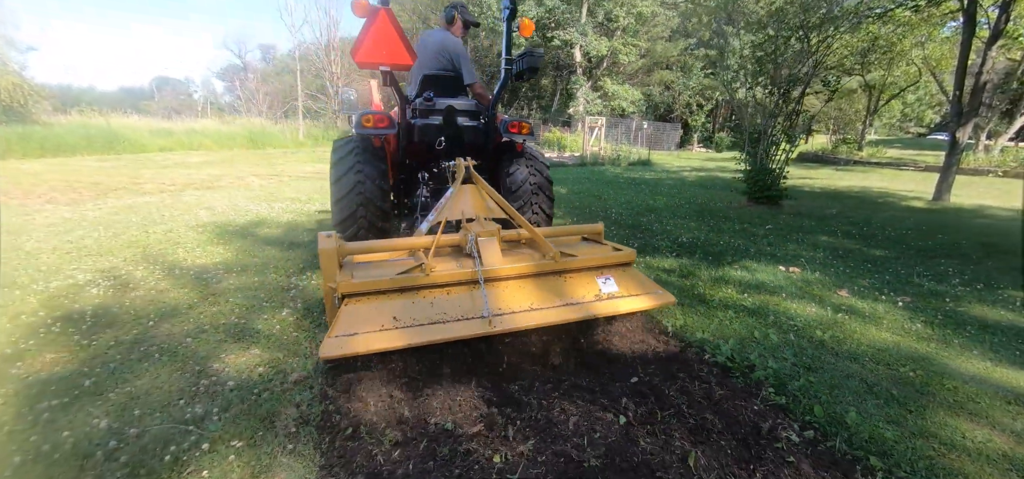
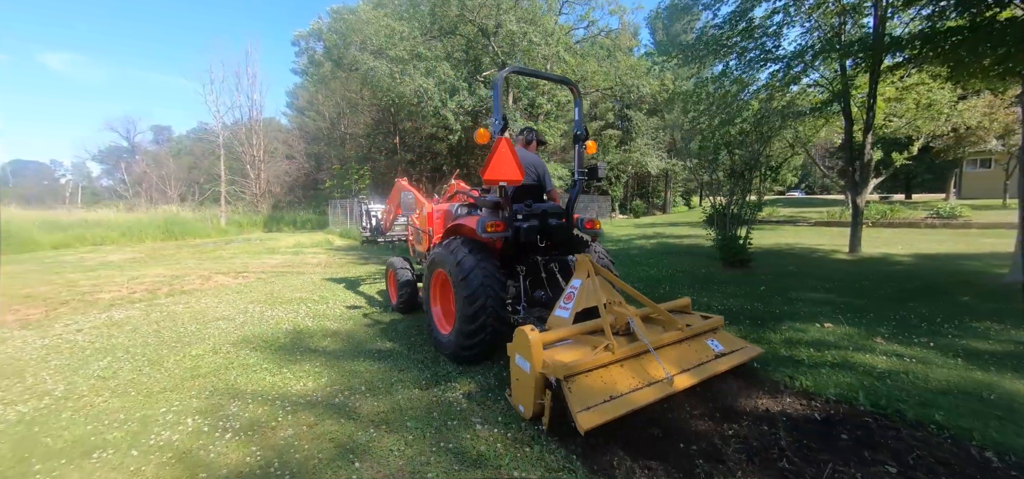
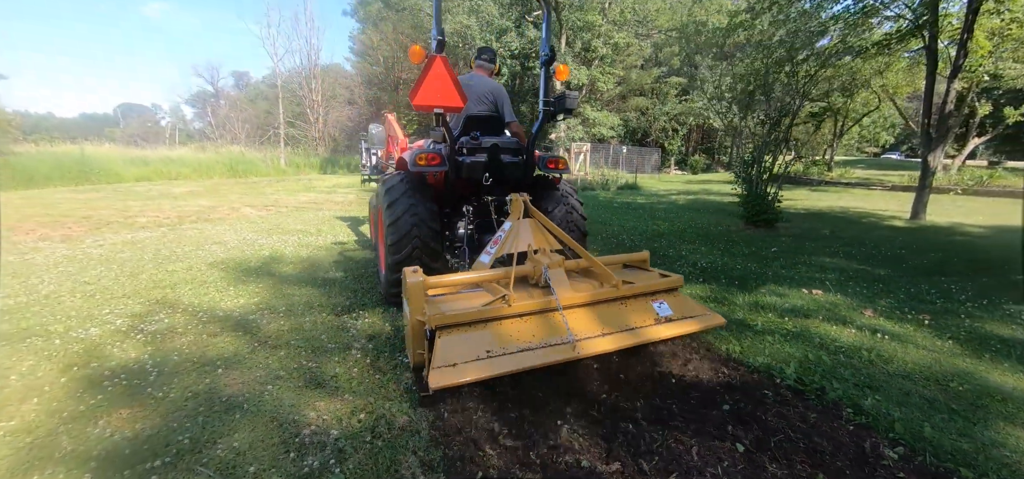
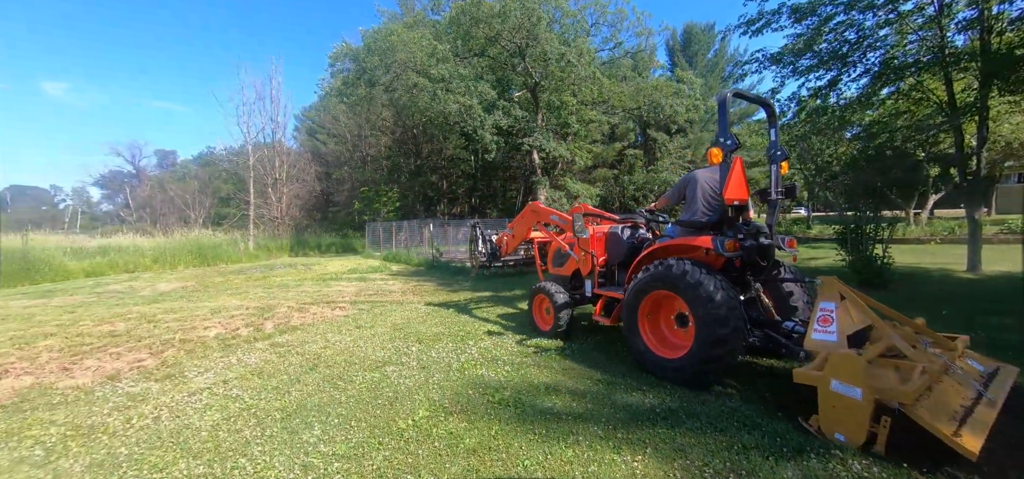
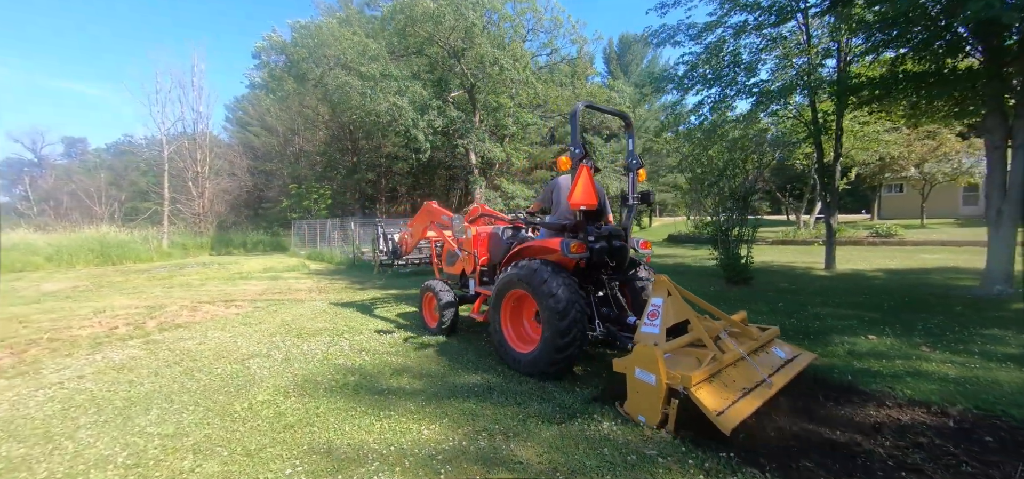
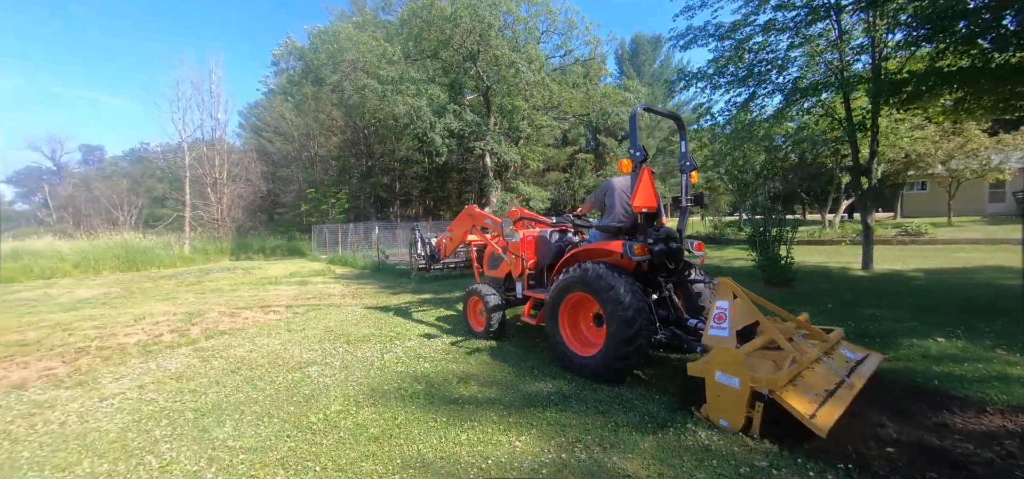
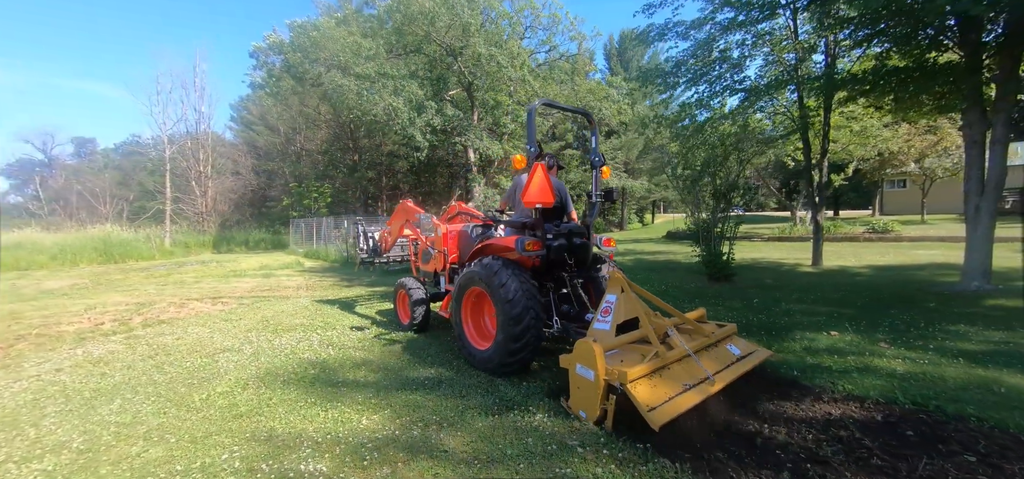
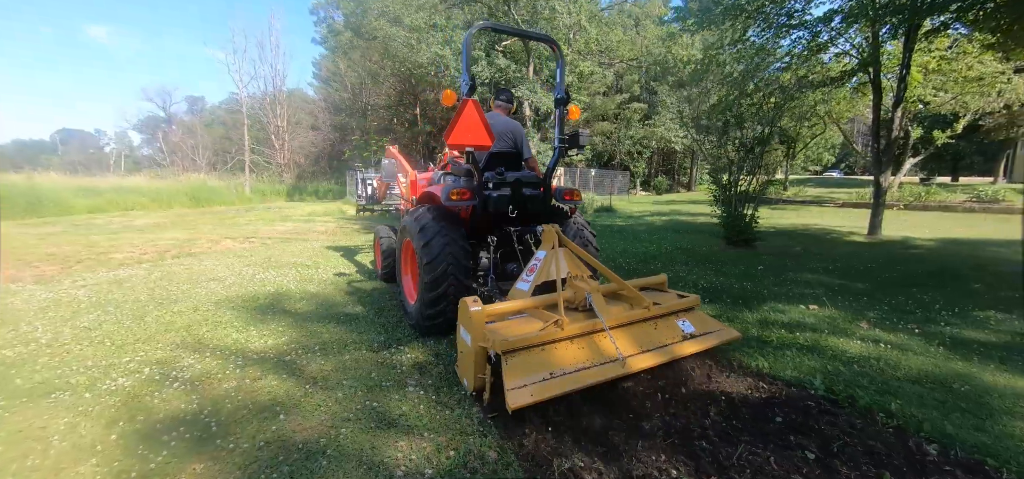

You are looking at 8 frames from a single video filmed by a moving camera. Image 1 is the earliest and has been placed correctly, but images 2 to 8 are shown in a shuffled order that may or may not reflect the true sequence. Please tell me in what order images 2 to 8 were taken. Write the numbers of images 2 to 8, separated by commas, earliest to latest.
3, 8, 2, 7, 5, 6, 4
